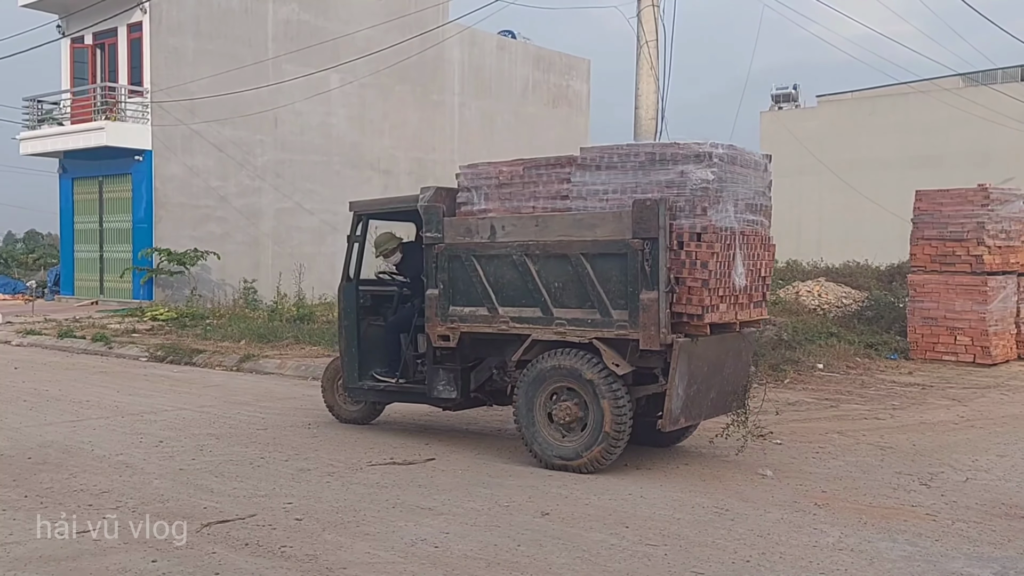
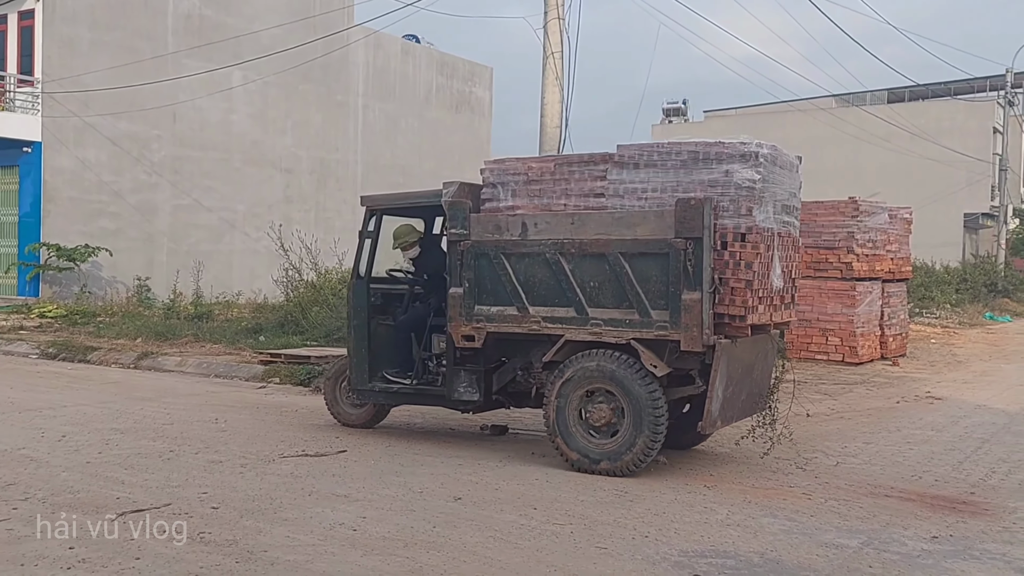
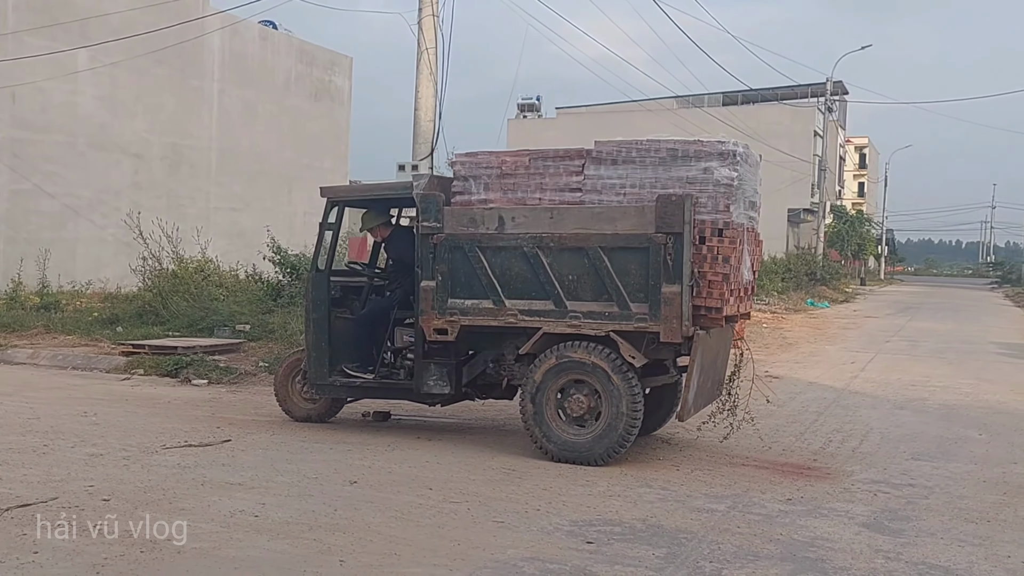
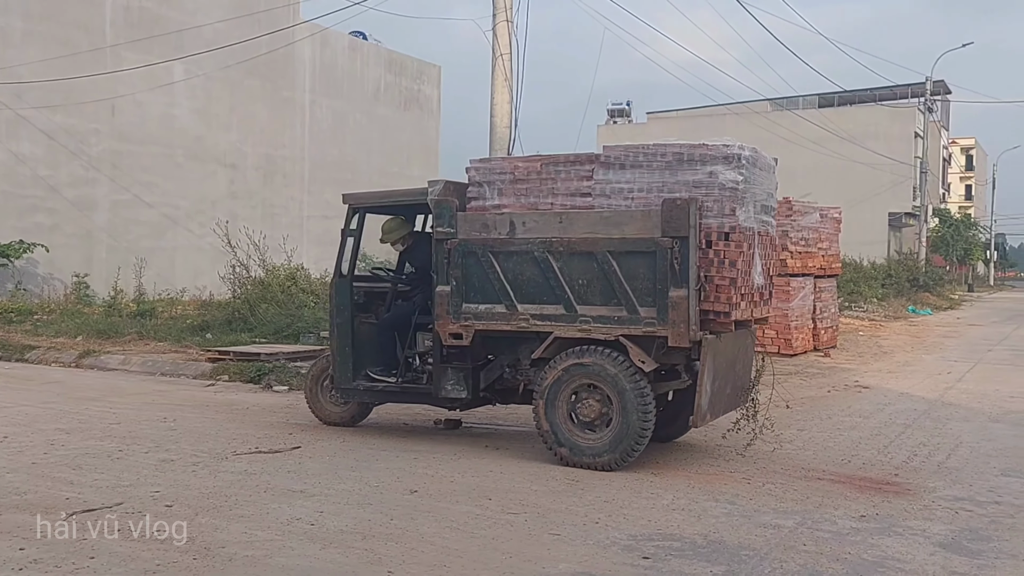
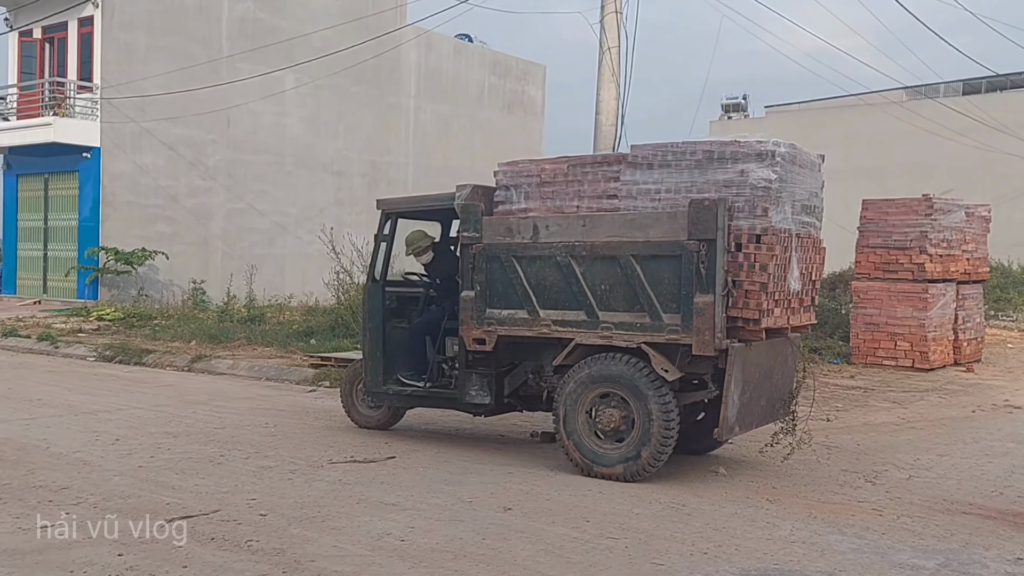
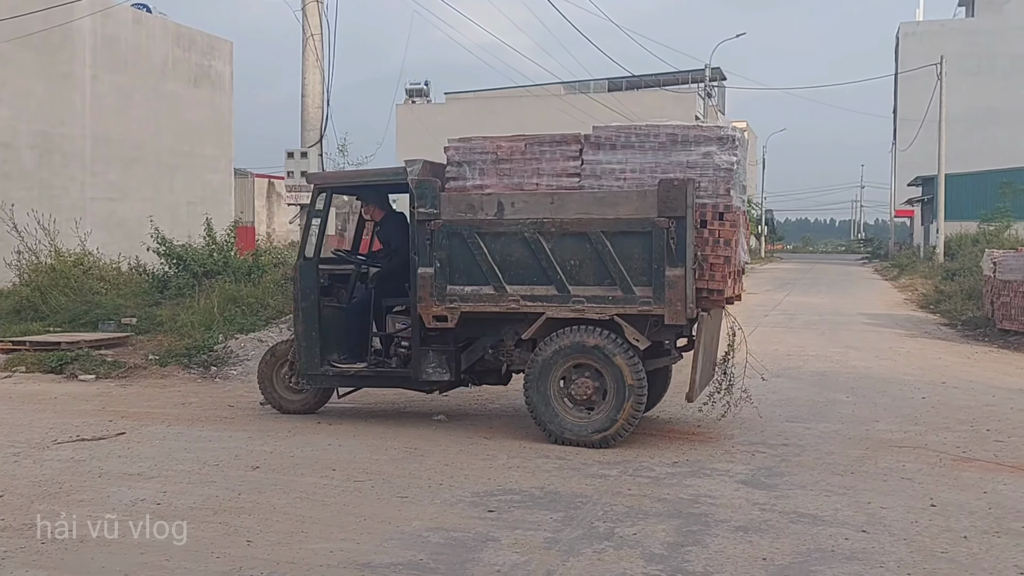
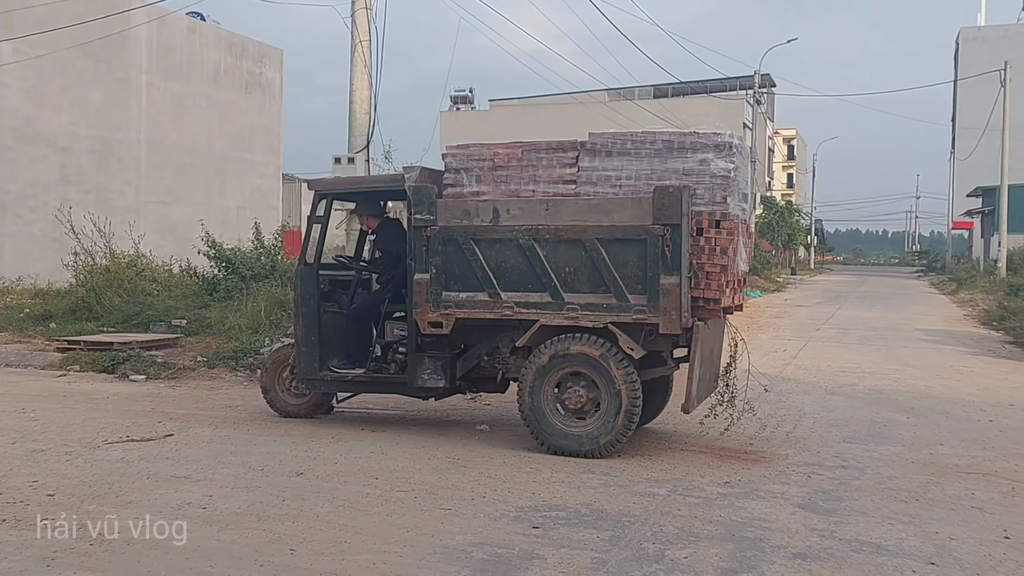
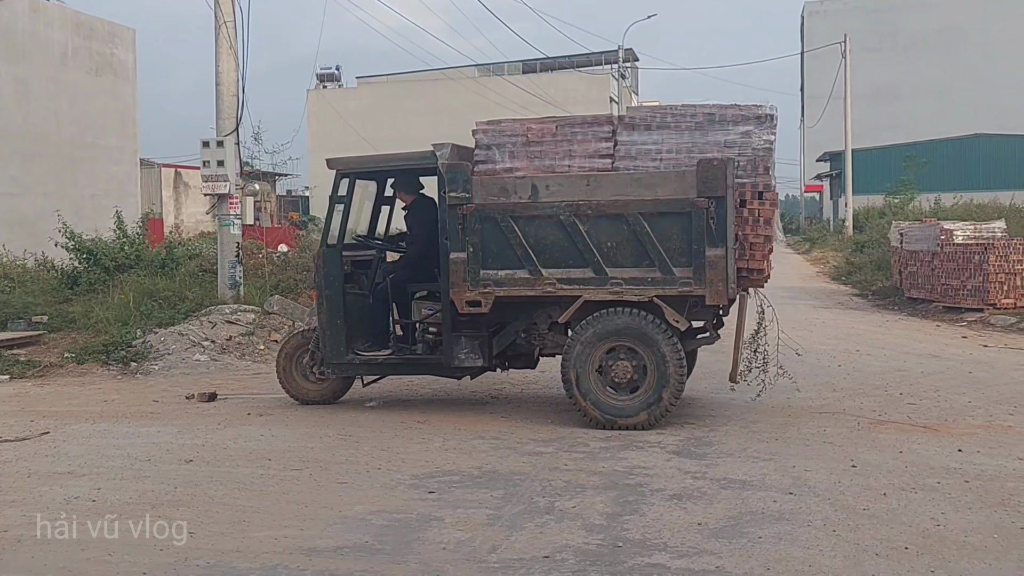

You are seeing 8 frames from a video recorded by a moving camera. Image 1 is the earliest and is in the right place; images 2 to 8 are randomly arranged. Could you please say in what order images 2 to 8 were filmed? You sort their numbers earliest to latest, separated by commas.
5, 2, 4, 3, 7, 6, 8
